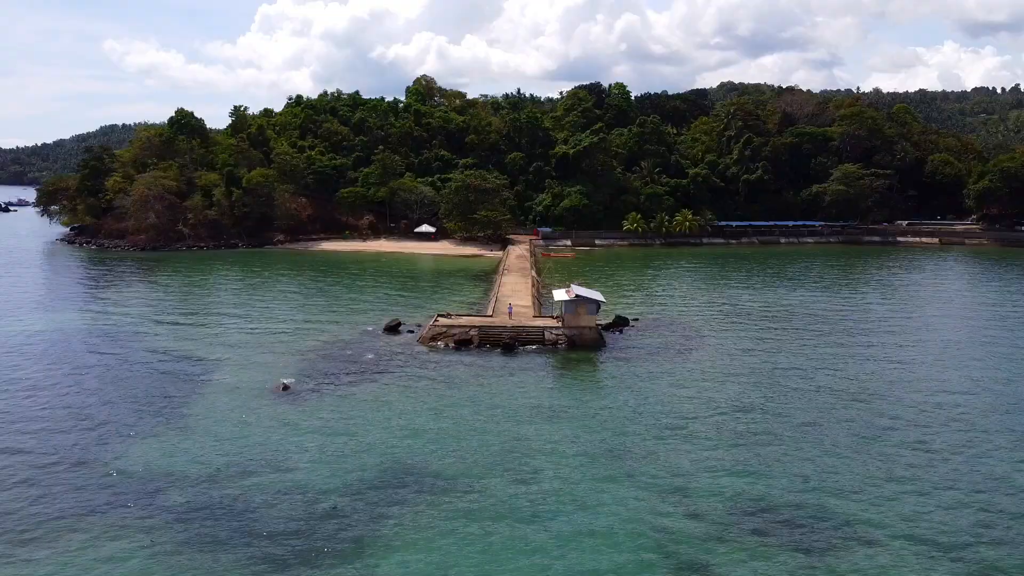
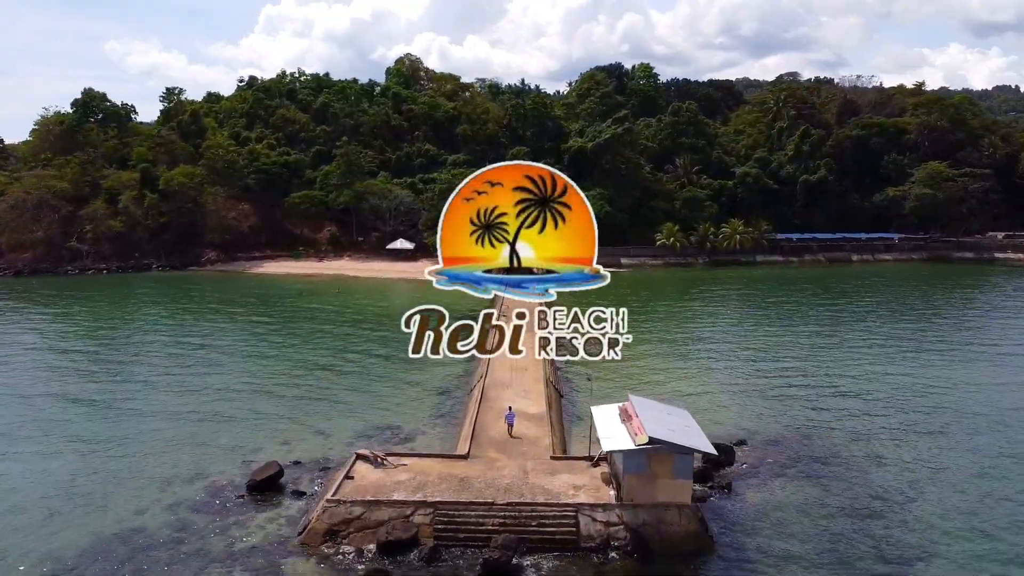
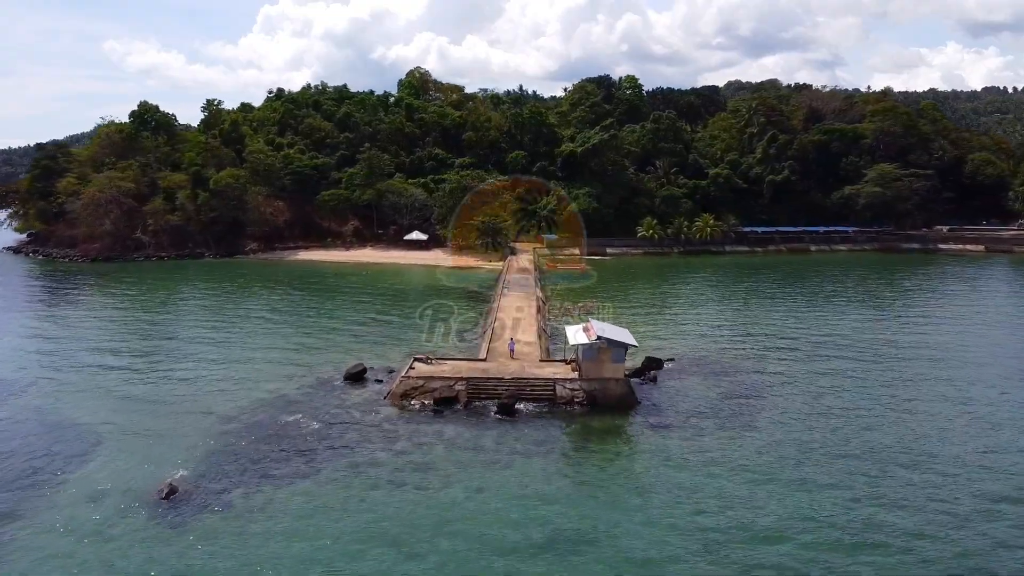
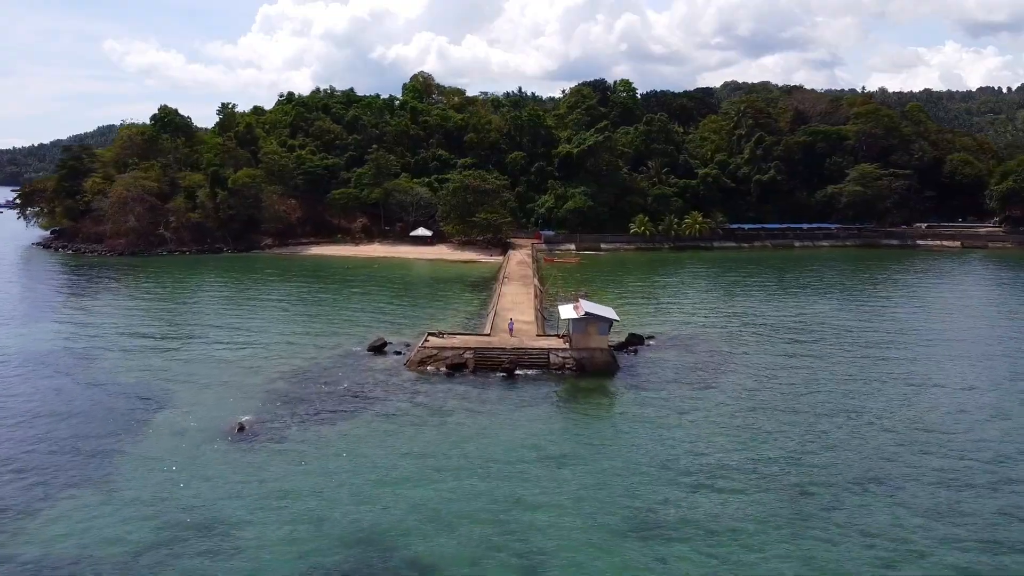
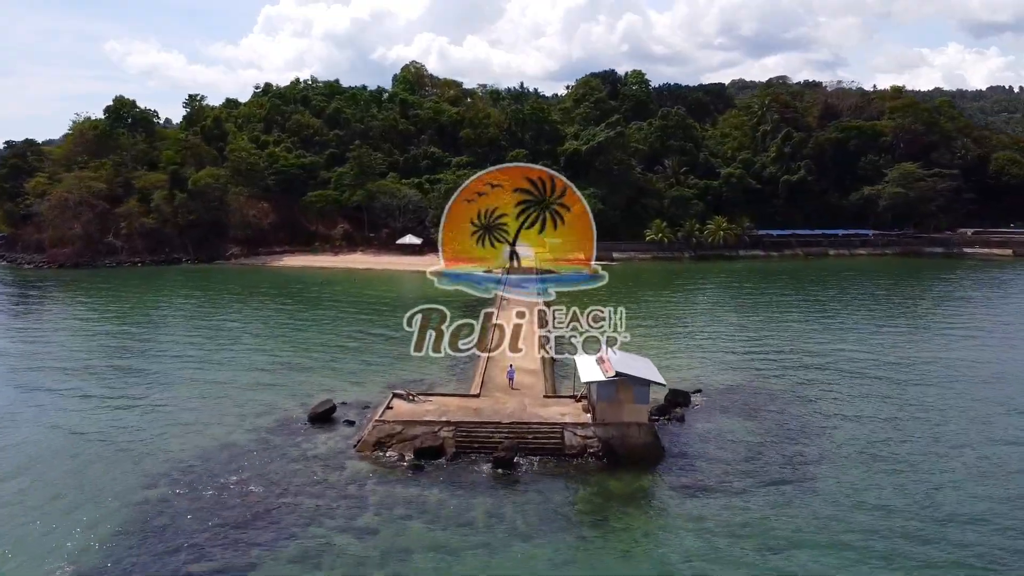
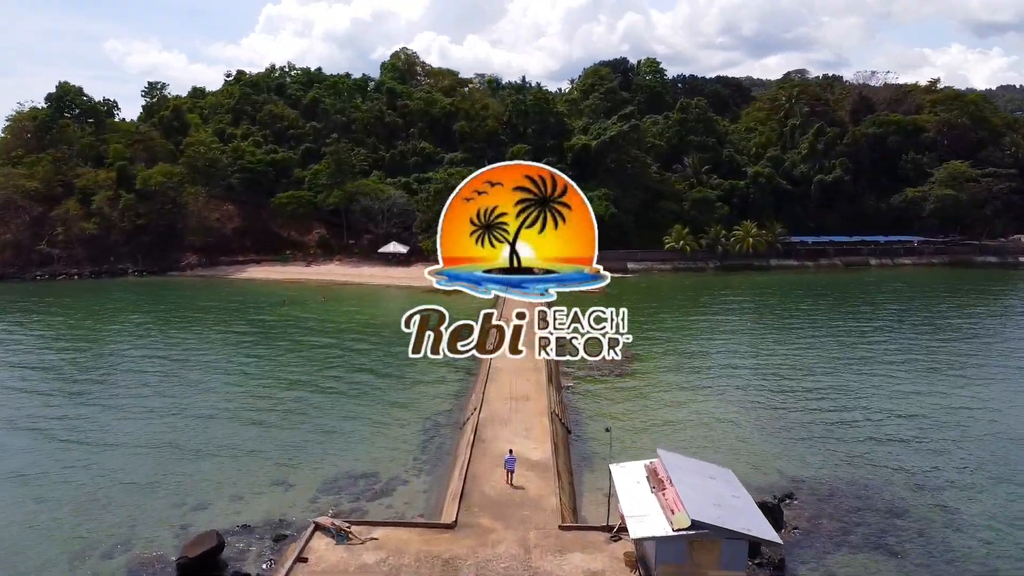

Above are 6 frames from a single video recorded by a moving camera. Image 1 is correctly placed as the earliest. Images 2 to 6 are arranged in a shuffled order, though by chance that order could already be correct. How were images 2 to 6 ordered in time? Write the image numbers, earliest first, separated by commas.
4, 3, 5, 2, 6
